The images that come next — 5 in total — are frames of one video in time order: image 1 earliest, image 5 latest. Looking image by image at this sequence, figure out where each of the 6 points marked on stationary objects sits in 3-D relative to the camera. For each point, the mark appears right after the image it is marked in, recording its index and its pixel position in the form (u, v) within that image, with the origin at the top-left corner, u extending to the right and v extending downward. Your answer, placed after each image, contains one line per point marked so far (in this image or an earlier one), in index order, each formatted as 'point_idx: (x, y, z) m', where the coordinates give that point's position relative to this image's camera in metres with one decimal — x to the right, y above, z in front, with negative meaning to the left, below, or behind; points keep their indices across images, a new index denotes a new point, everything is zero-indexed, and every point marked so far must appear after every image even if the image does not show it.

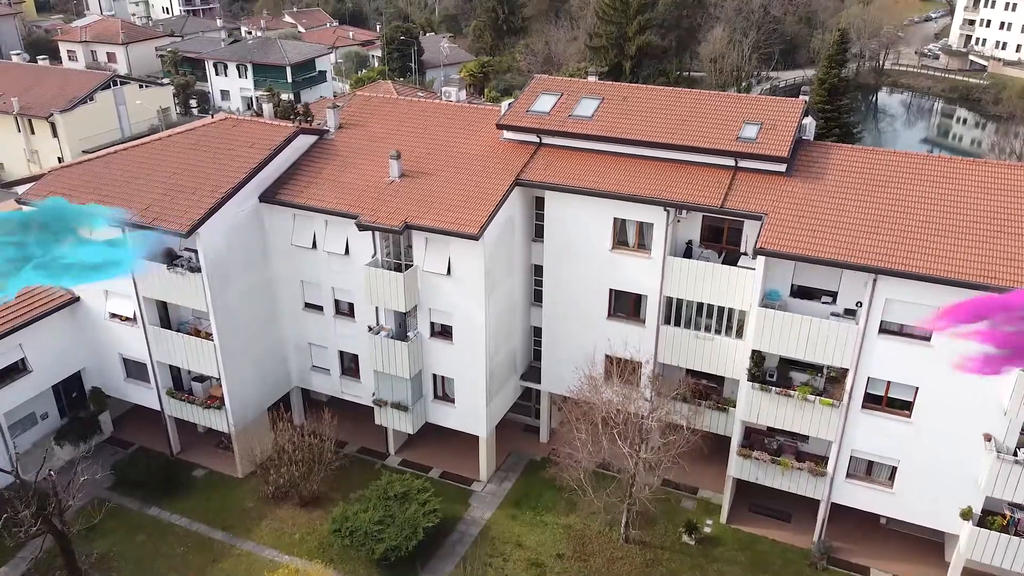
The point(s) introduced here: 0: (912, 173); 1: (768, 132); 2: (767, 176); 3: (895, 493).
0: (+10.0, +2.8, +17.6) m
1: (+6.6, +4.1, +18.9) m
2: (+6.3, +2.8, +18.4) m
3: (+9.1, -4.9, +17.5) m
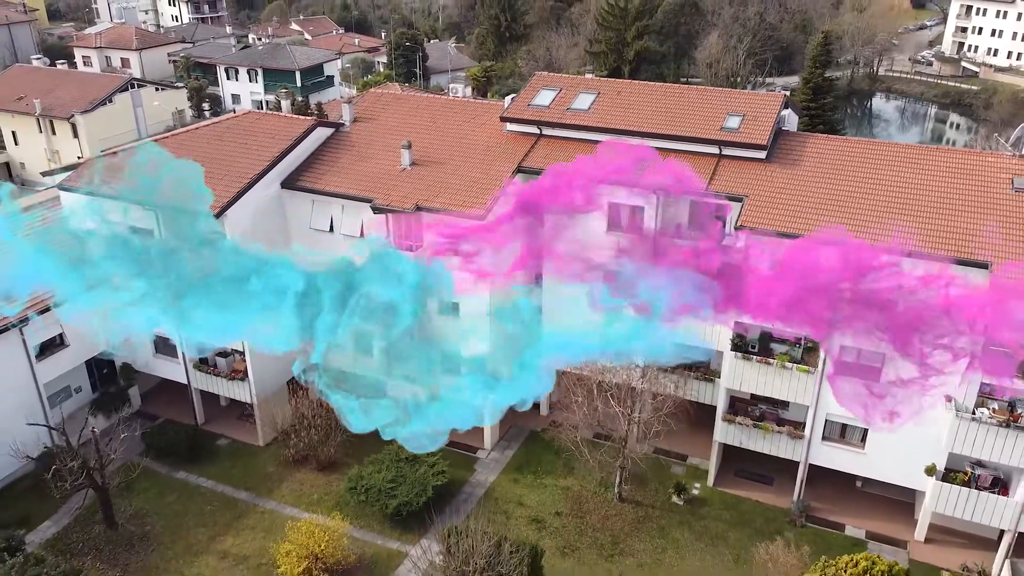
0: (+10.0, +3.4, +19.3) m
1: (+6.6, +4.6, +20.6) m
2: (+6.4, +3.4, +20.0) m
3: (+9.2, -4.3, +19.0) m
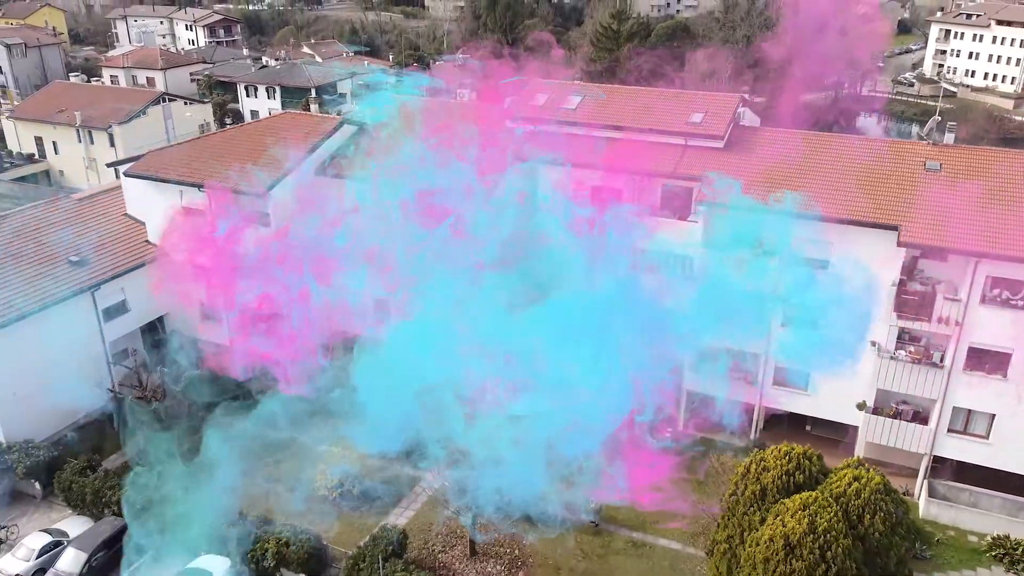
0: (+10.0, +4.4, +23.0) m
1: (+6.6, +5.6, +24.3) m
2: (+6.3, +4.4, +23.8) m
3: (+9.1, -3.3, +22.5) m
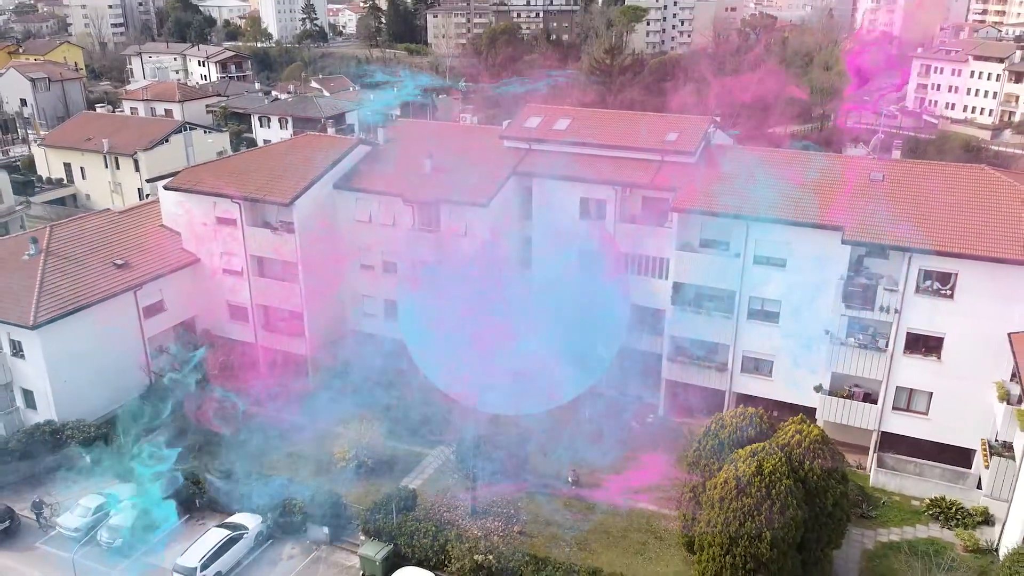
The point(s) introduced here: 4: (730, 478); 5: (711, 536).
0: (+9.9, +4.5, +26.1) m
1: (+6.5, +5.6, +27.5) m
2: (+6.2, +4.5, +26.9) m
3: (+9.0, -3.2, +25.3) m
4: (+5.2, -4.6, +17.6) m
5: (+4.8, -6.0, +17.7) m
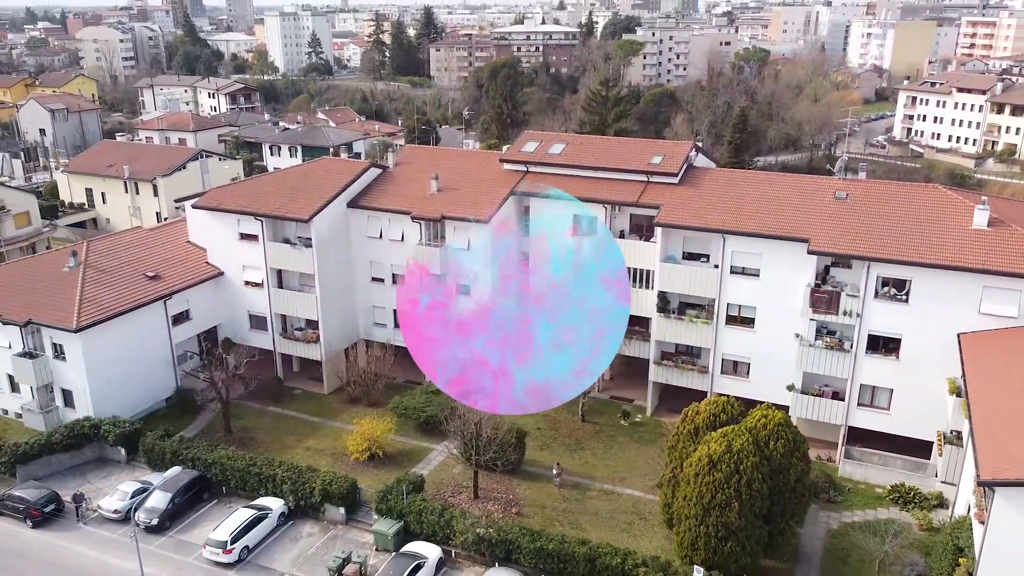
0: (+9.8, +4.1, +28.7) m
1: (+6.5, +5.2, +30.2) m
2: (+6.2, +4.1, +29.5) m
3: (+9.0, -3.5, +27.6) m
4: (+5.2, -4.6, +19.9) m
5: (+4.7, -6.0, +19.9) m
